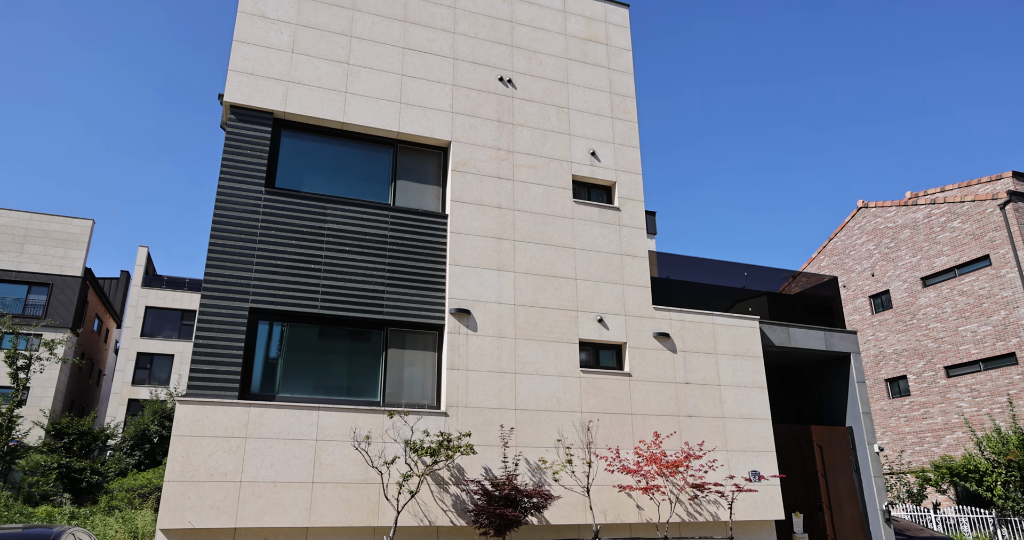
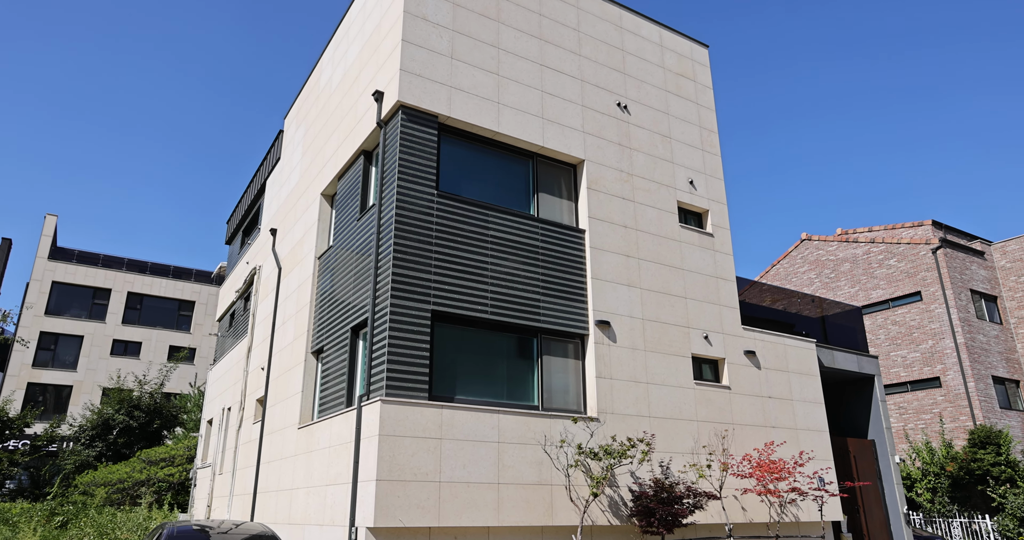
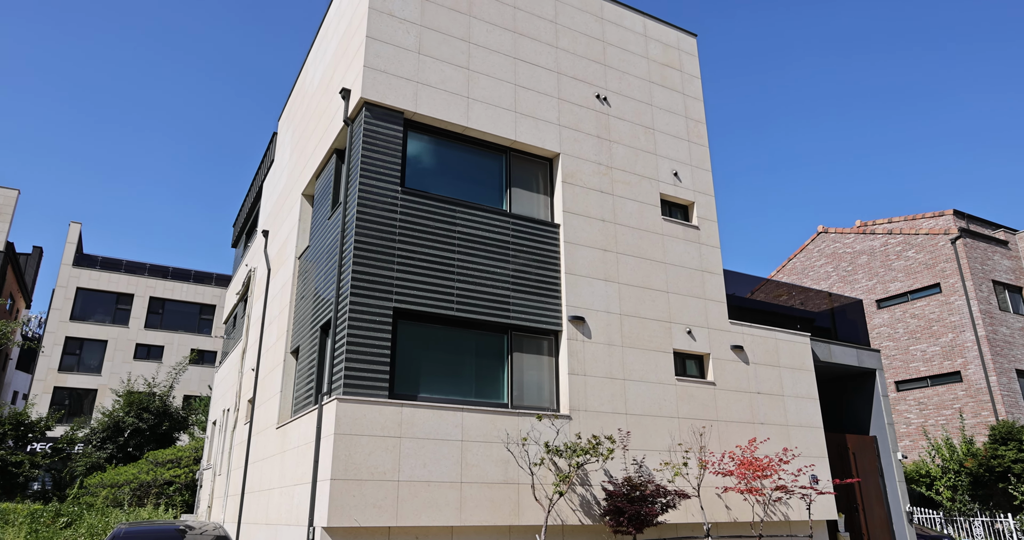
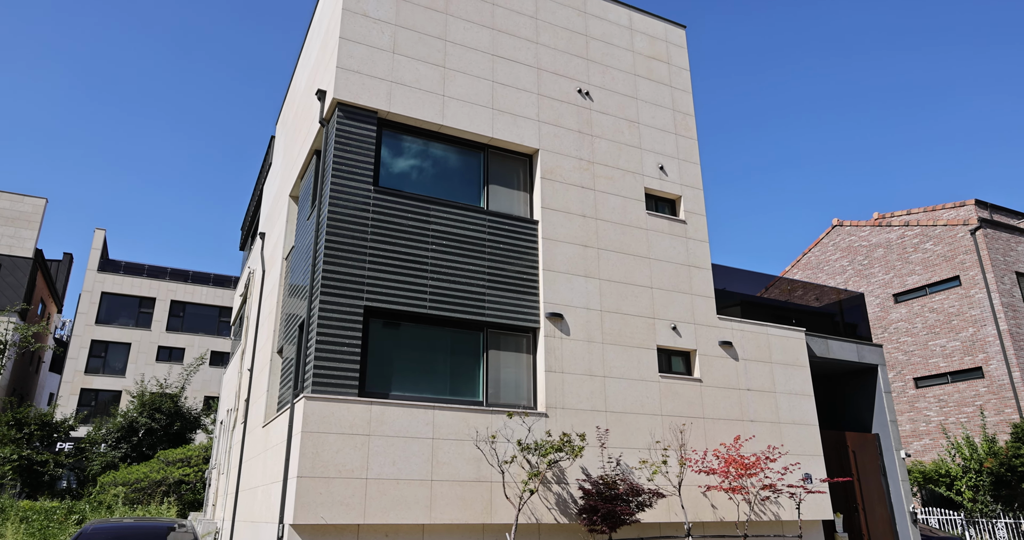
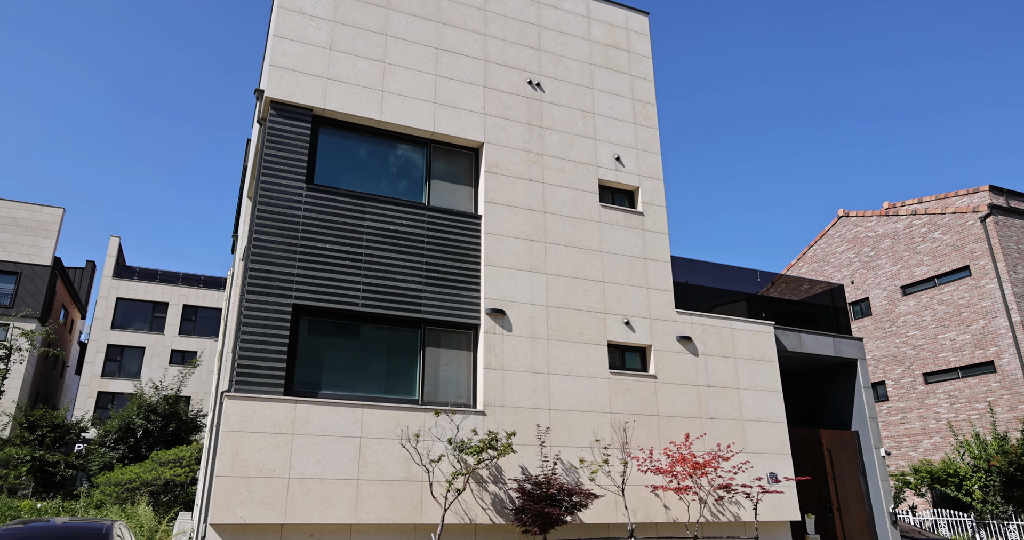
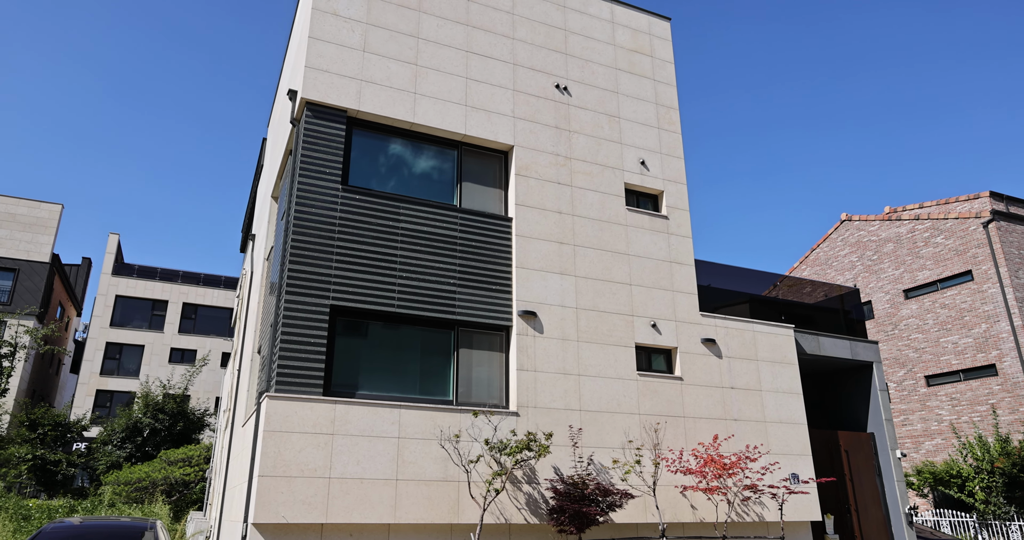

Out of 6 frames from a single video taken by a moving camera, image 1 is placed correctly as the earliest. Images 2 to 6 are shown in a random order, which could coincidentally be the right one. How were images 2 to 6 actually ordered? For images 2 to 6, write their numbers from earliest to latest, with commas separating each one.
5, 6, 4, 3, 2
